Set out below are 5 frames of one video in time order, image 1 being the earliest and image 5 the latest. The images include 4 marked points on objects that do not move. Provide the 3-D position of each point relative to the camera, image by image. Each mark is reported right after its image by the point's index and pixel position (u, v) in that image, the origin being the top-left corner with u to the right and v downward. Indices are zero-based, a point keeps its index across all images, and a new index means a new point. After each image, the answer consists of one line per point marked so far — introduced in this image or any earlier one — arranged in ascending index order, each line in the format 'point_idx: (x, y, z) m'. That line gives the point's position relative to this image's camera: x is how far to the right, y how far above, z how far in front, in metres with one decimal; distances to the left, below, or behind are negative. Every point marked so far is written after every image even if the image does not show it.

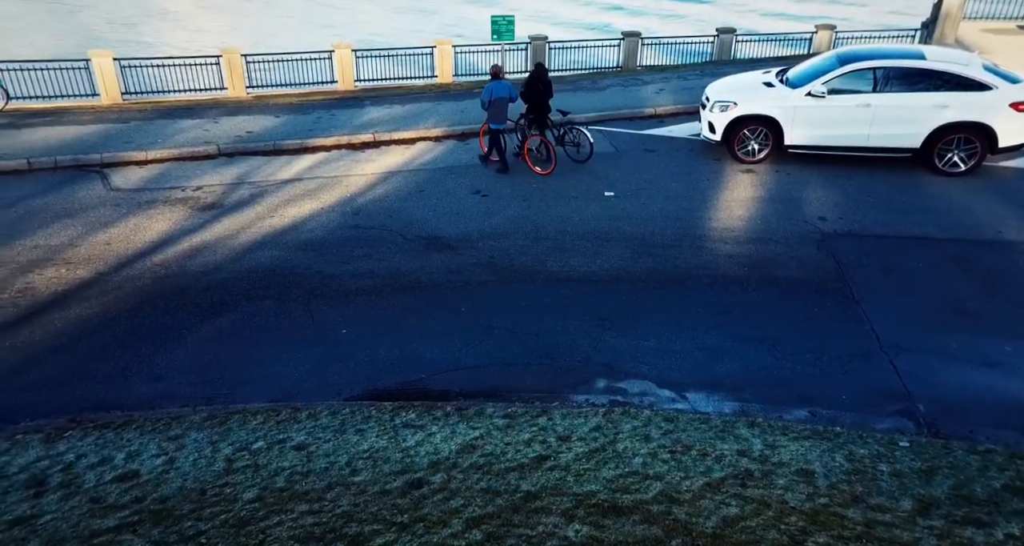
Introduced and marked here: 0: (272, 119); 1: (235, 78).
0: (-4.6, +3.0, +13.7) m
1: (-8.0, +5.6, +20.3) m
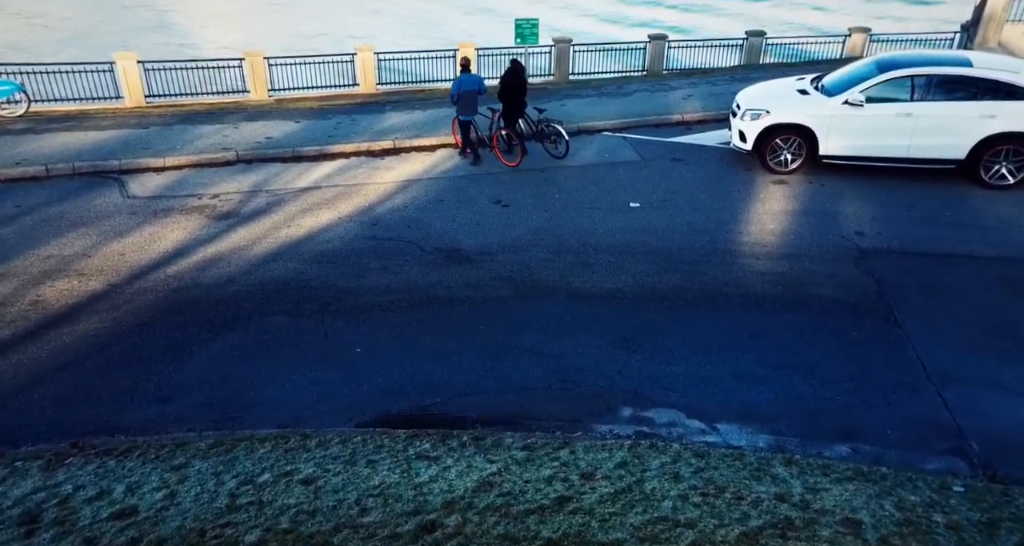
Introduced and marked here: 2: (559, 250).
0: (-4.2, +2.8, +13.5) m
1: (-7.3, +5.5, +20.2) m
2: (+0.6, +0.3, +9.4) m
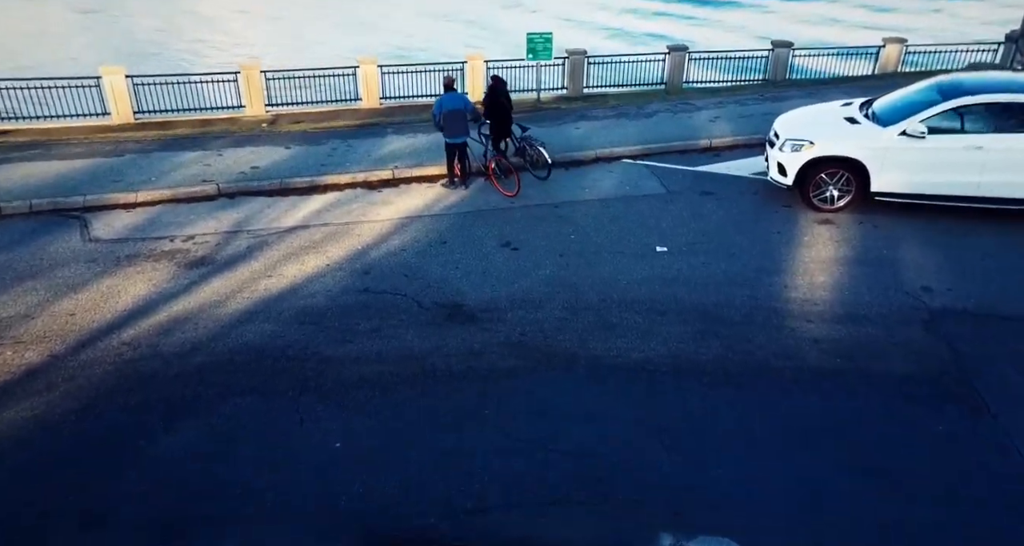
0: (-4.0, +2.1, +12.3) m
1: (-7.0, +4.8, +19.1) m
2: (+0.8, -0.4, +8.2) m
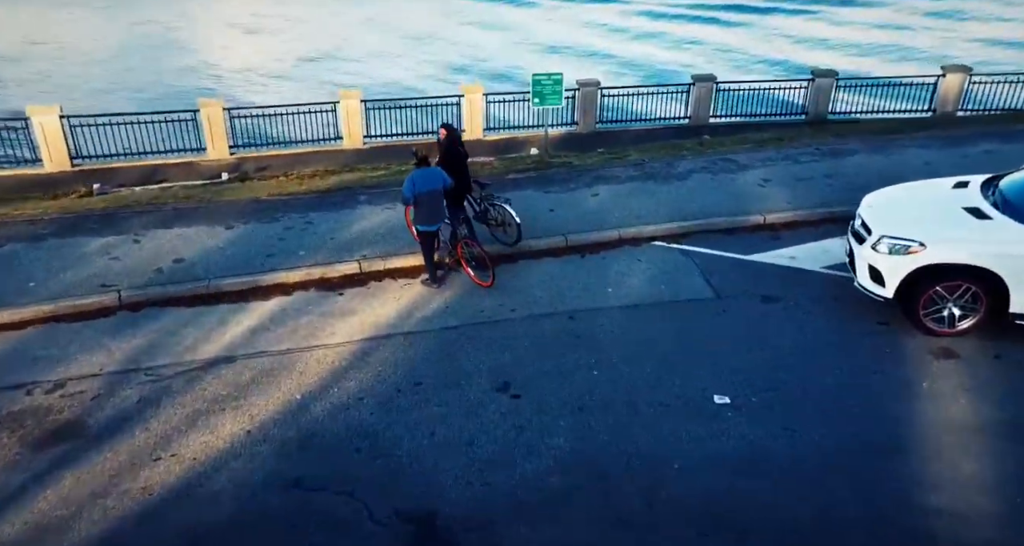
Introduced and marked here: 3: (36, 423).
0: (-4.0, +0.6, +9.7) m
1: (-6.9, +3.2, +16.5) m
2: (+0.7, -1.9, +5.4) m
3: (-4.1, -1.3, +6.1) m
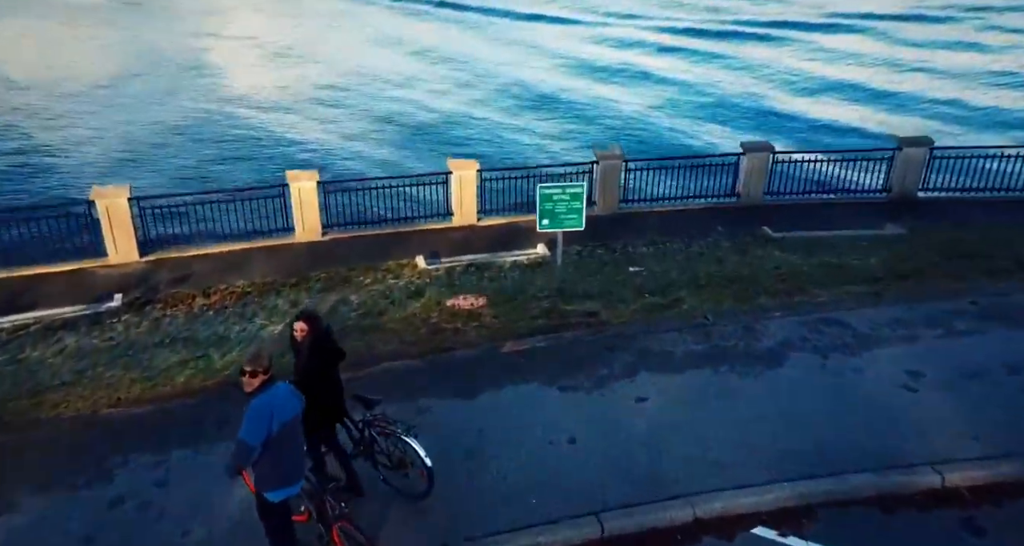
0: (-4.0, -1.9, +5.4) m
1: (-6.9, +0.6, +12.3) m
2: (+0.7, -4.3, +1.1) m
3: (-4.2, -3.7, +1.8) m
